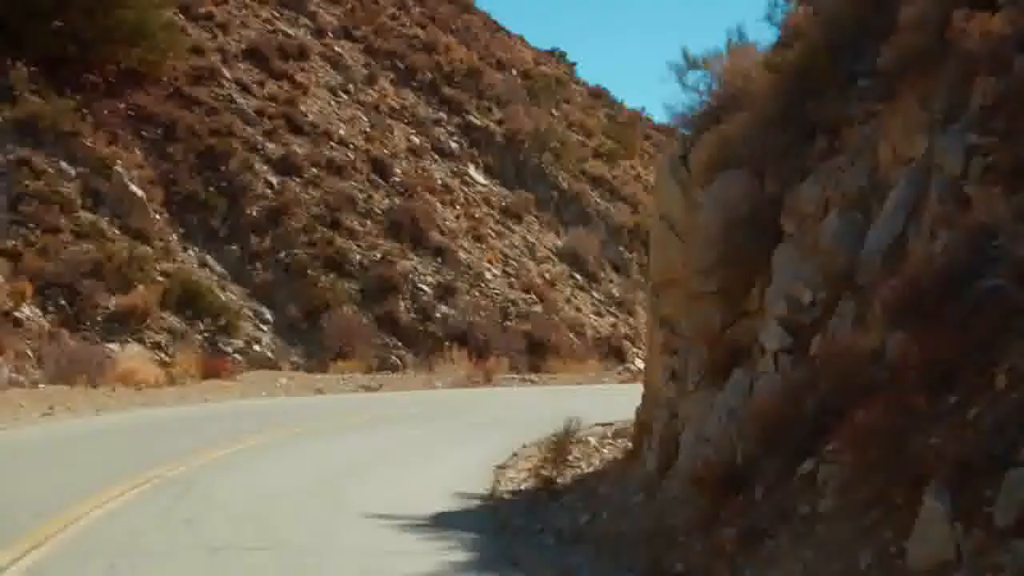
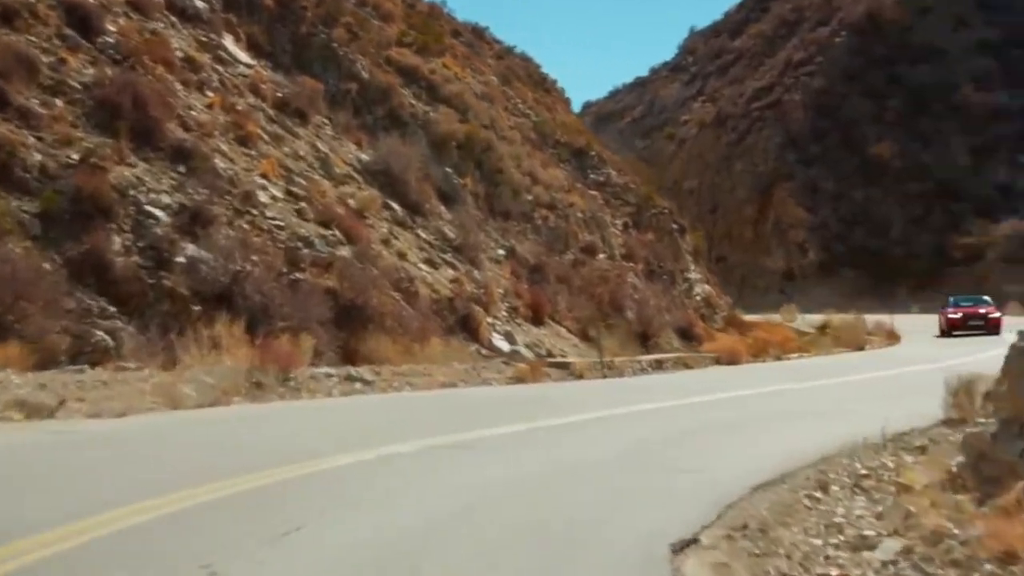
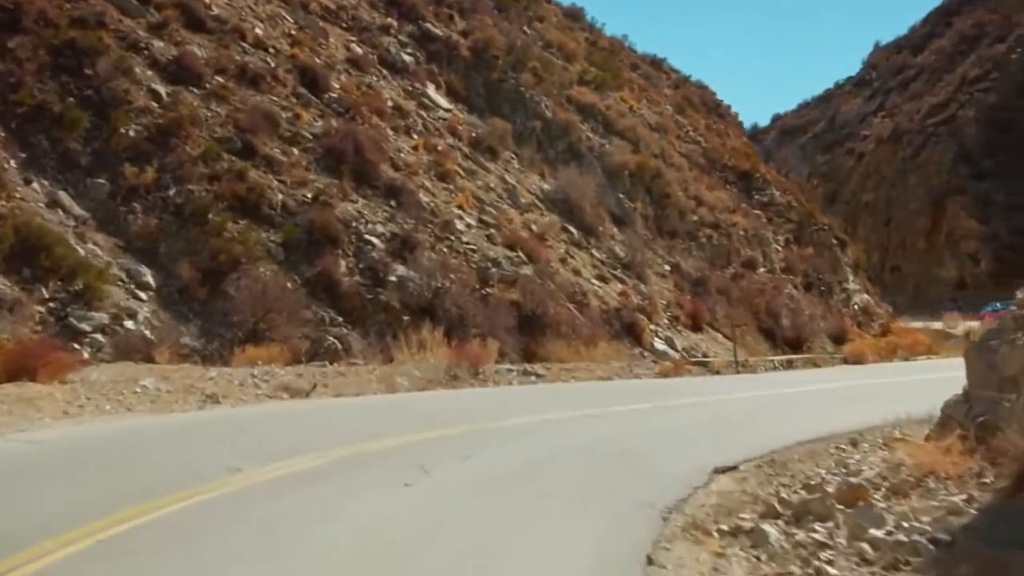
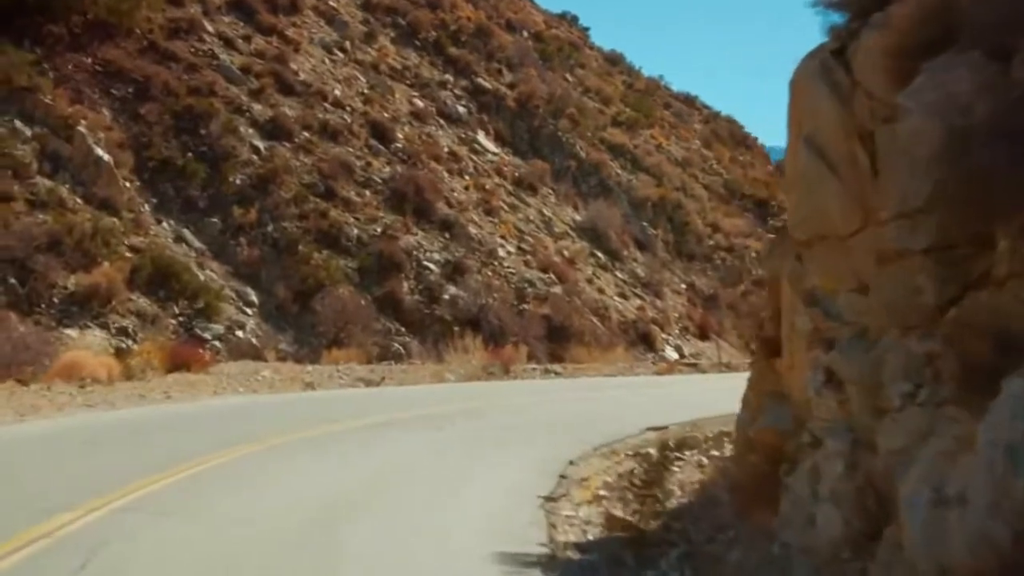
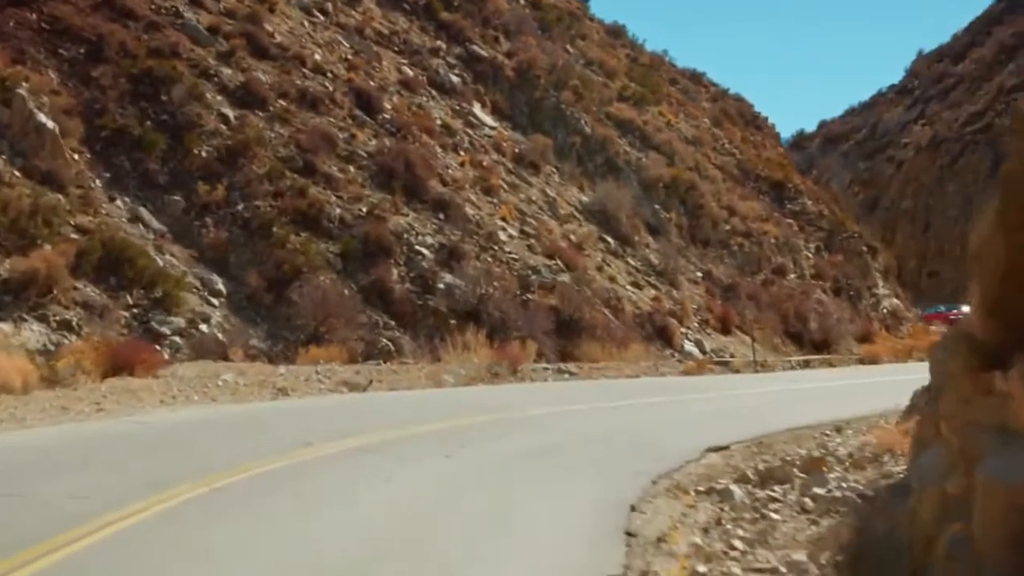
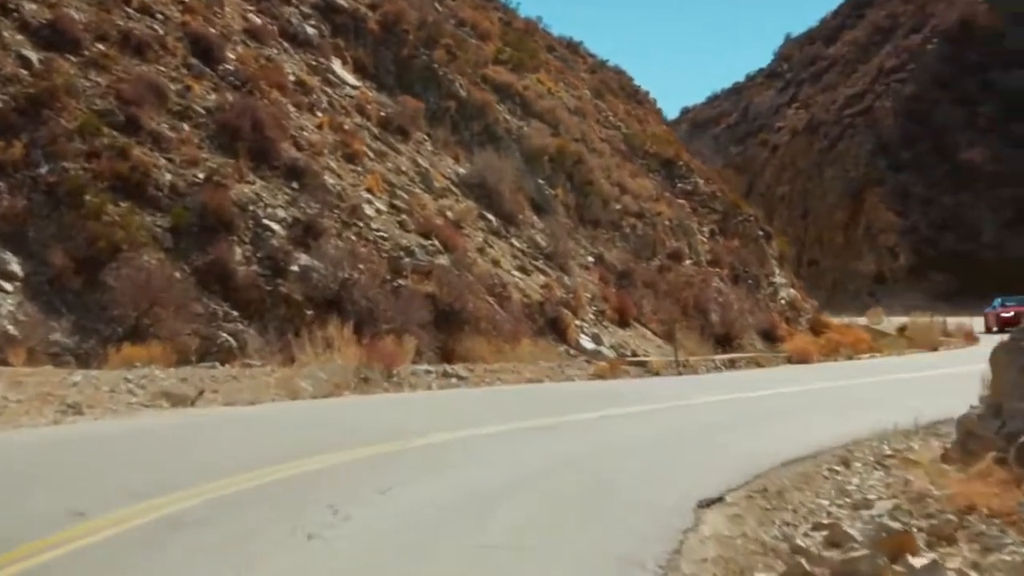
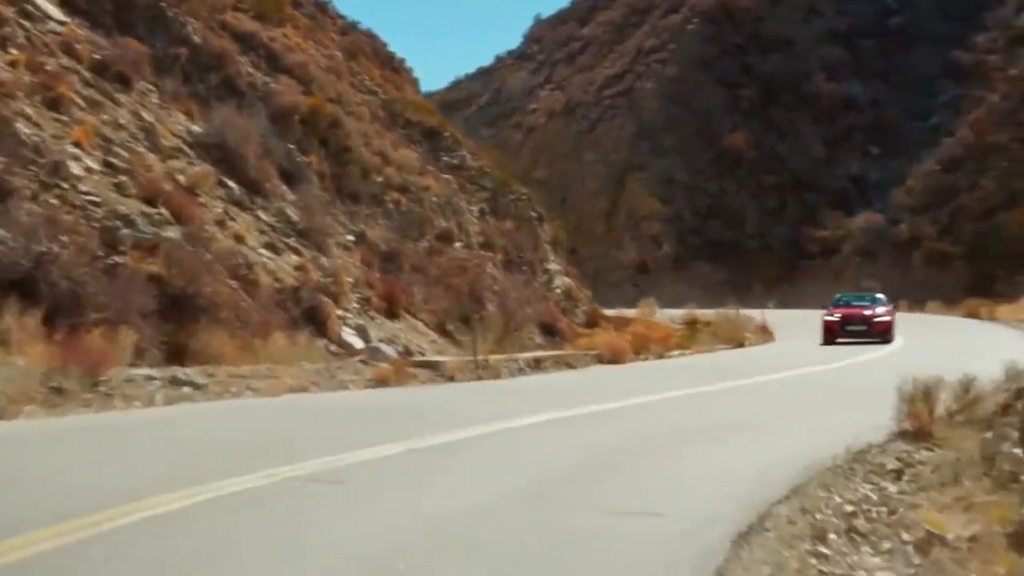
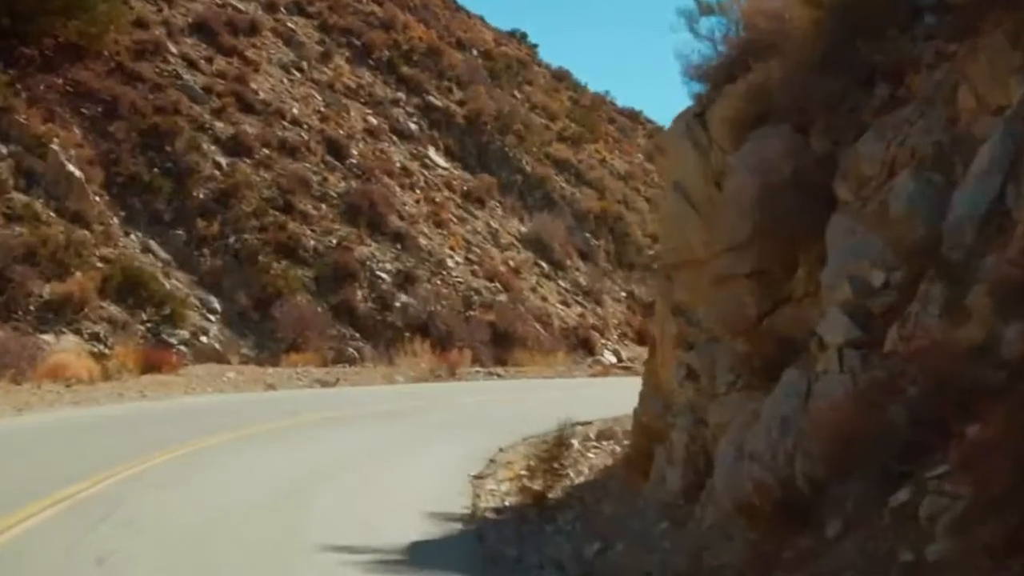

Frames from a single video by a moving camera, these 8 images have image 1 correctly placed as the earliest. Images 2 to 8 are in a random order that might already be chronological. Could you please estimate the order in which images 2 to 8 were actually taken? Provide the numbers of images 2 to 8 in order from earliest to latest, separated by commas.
8, 4, 5, 3, 6, 2, 7
